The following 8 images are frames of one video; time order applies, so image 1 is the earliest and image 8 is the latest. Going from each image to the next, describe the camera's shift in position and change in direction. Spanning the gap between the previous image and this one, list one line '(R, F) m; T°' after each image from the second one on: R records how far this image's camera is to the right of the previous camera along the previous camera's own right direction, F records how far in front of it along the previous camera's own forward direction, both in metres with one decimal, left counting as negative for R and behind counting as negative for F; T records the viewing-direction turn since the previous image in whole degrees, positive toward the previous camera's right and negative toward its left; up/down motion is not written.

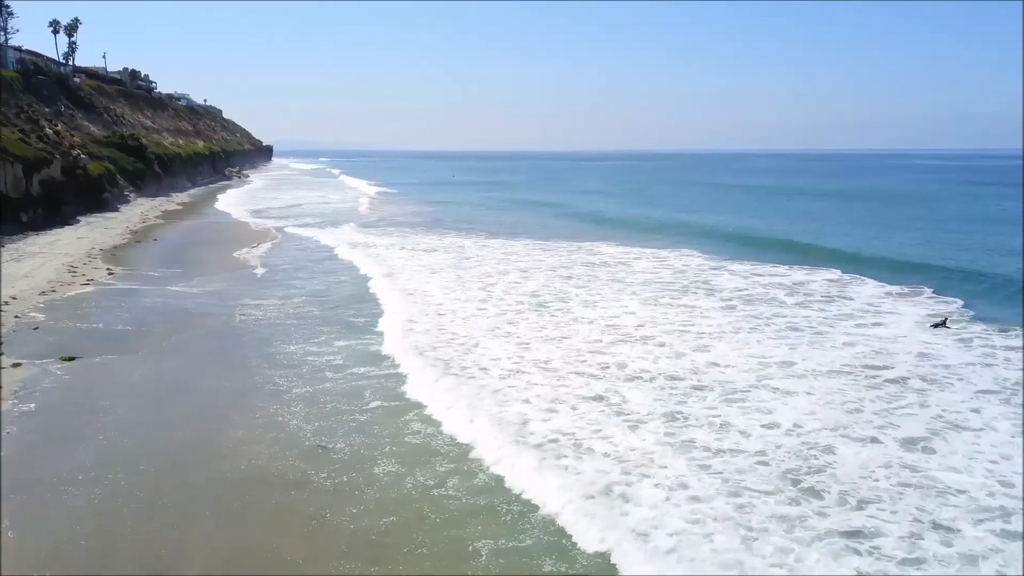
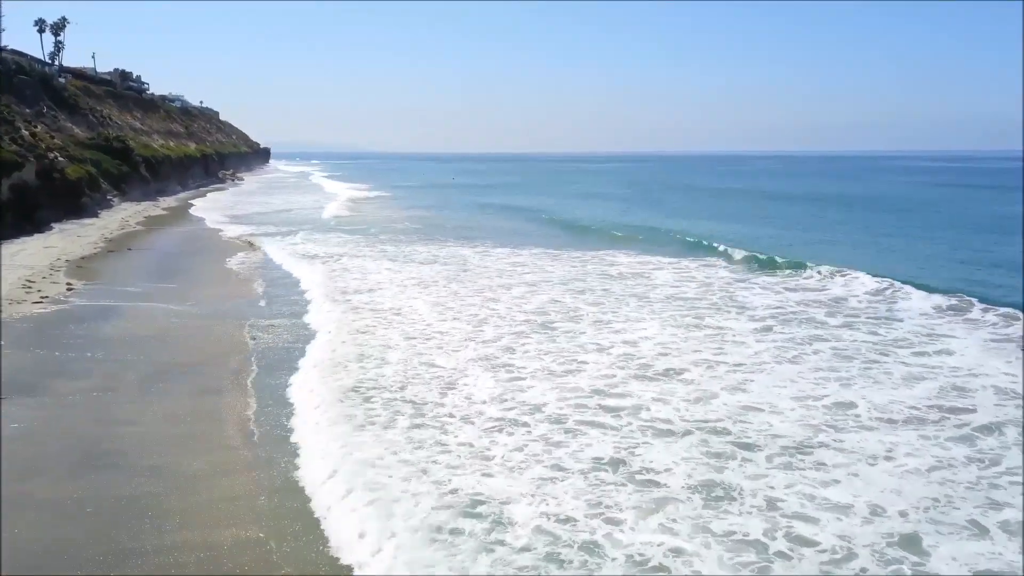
(+0.4, +2.8) m; -1°
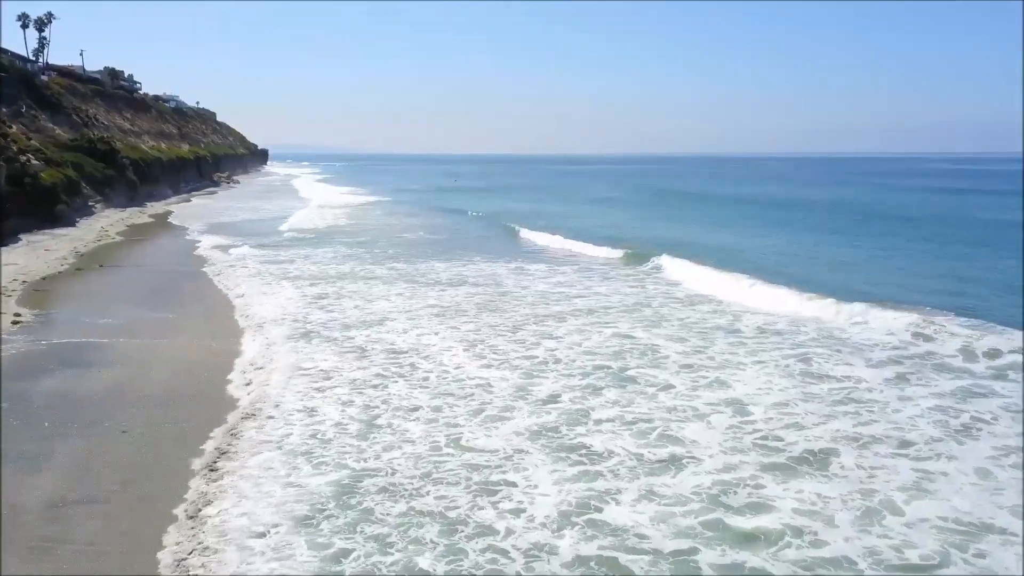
(-1.1, +4.1) m; -1°
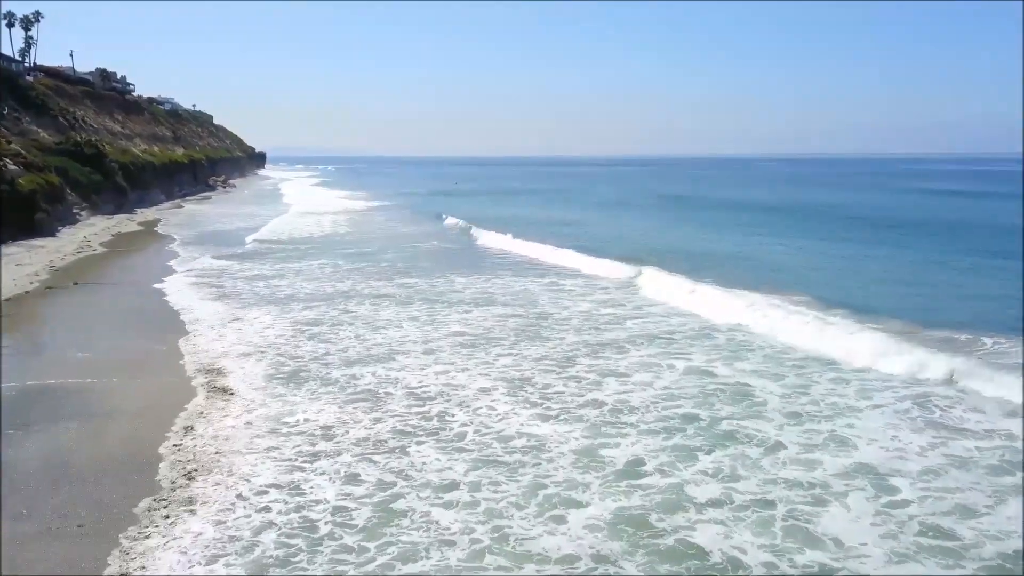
(-0.9, +2.8) m; 0°
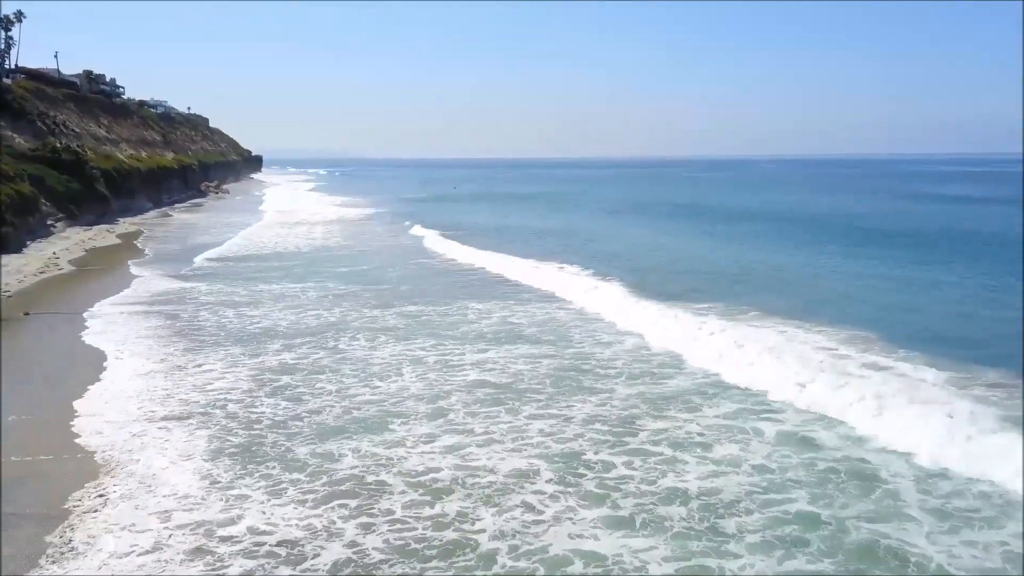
(-0.5, +2.8) m; 0°
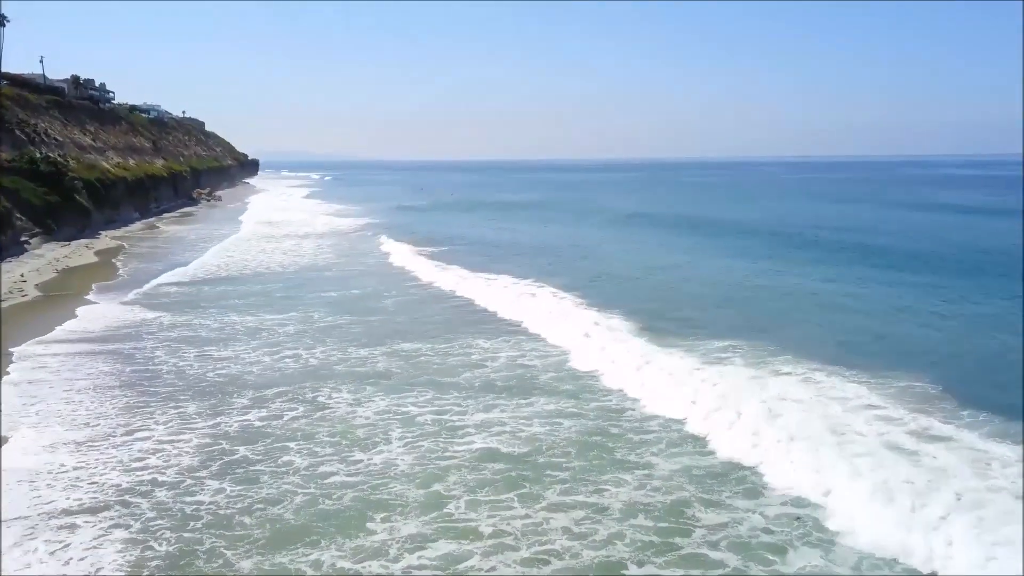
(-0.2, +2.1) m; 0°
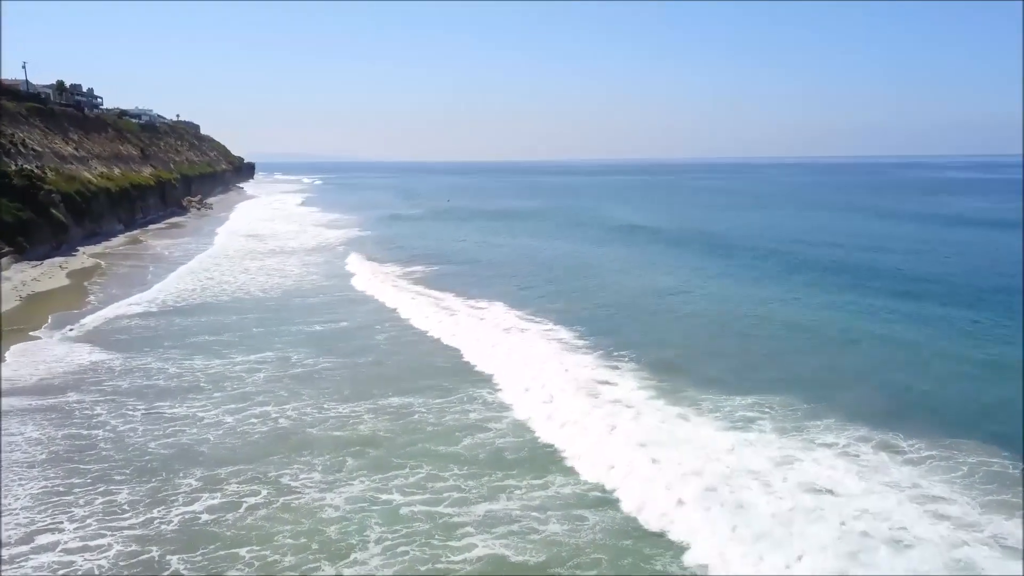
(-0.1, +2.1) m; 0°
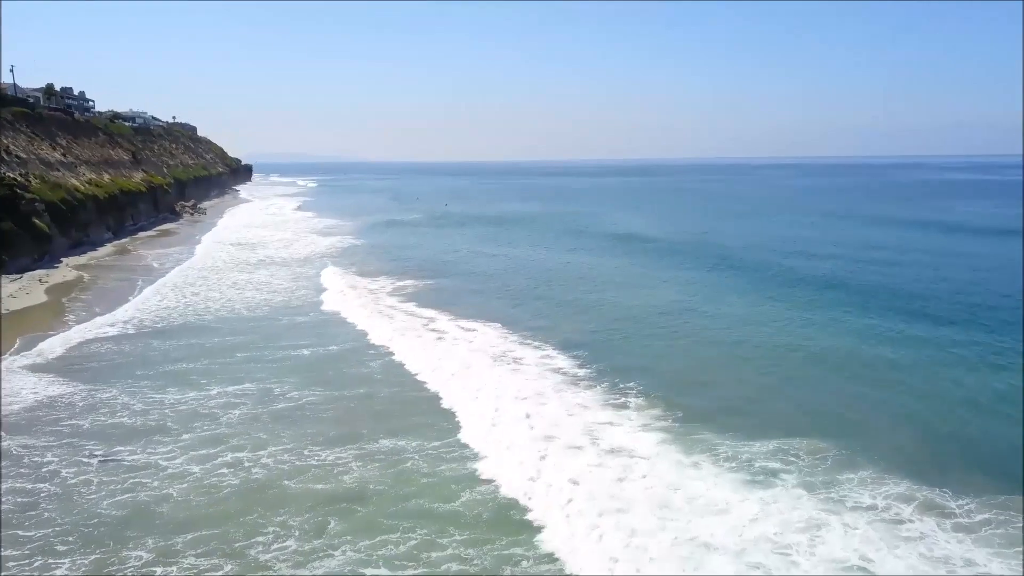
(-0.1, +1.3) m; 0°
